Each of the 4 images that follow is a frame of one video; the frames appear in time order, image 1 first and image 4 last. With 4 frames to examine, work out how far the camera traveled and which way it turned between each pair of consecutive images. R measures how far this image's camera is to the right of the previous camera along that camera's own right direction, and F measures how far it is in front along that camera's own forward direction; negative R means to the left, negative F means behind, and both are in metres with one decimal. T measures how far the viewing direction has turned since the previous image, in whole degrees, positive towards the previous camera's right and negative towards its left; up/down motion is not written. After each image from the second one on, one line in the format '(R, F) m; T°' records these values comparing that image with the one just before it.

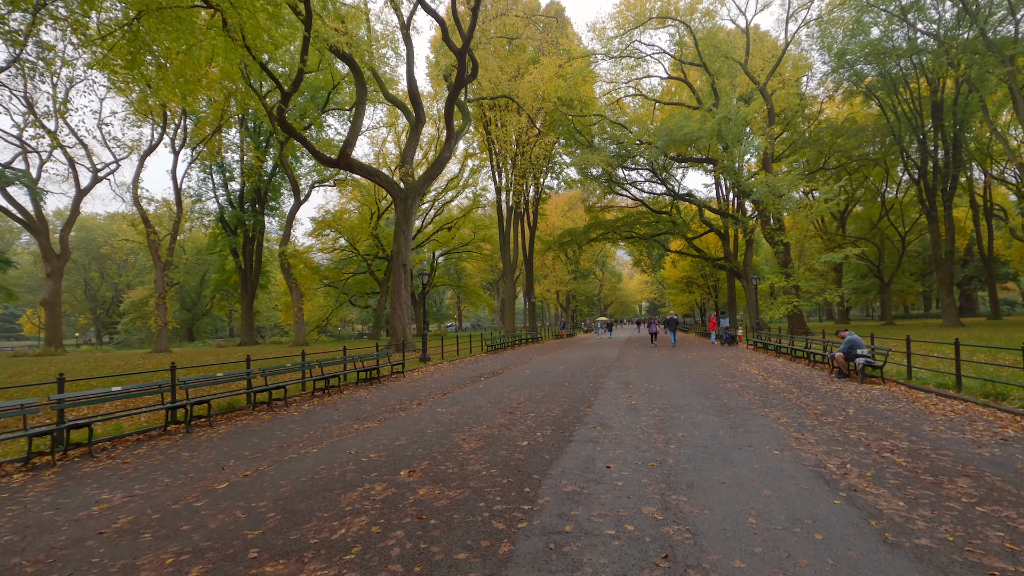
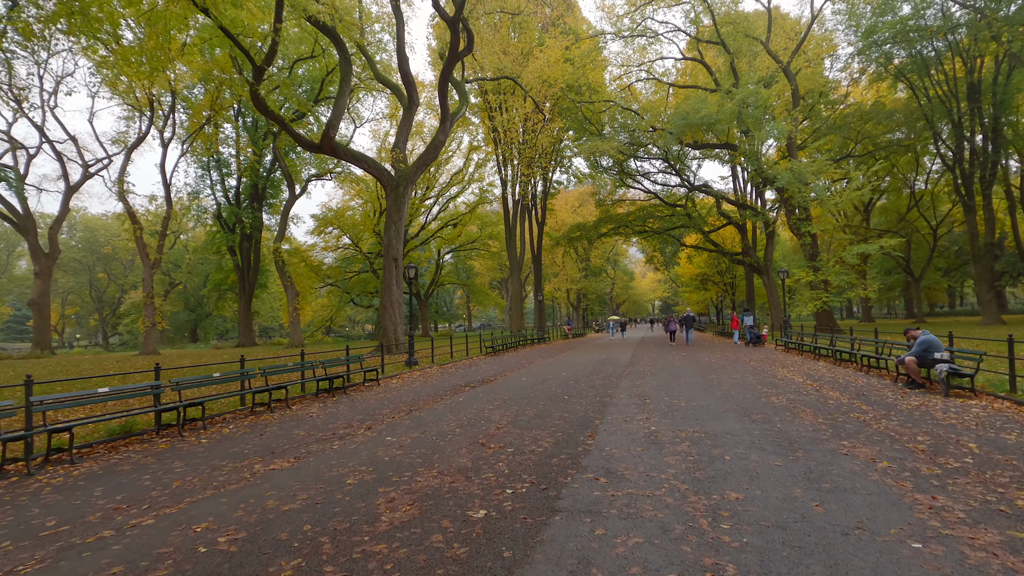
(+0.4, +1.7) m; -1°
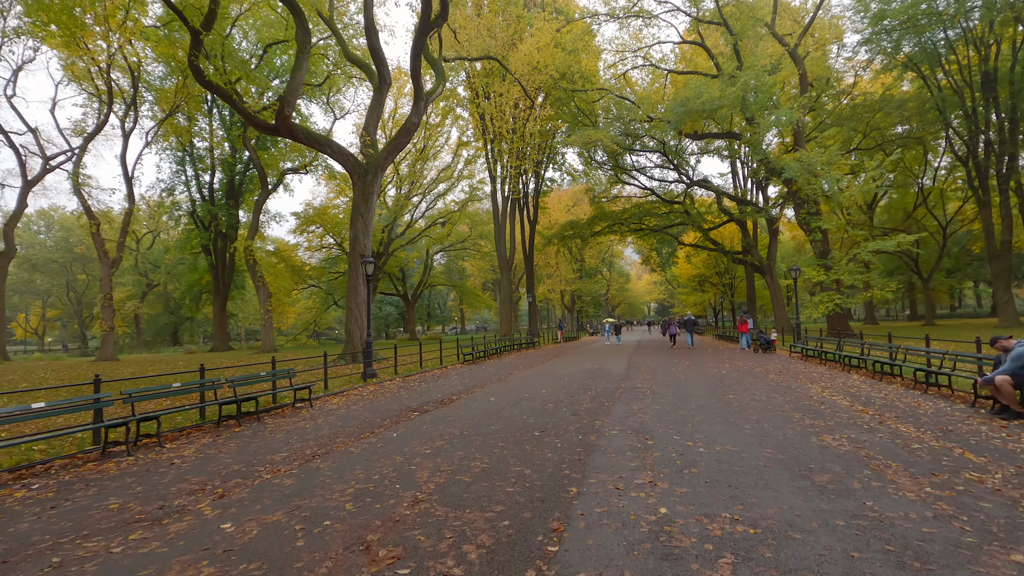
(+0.5, +1.9) m; 0°
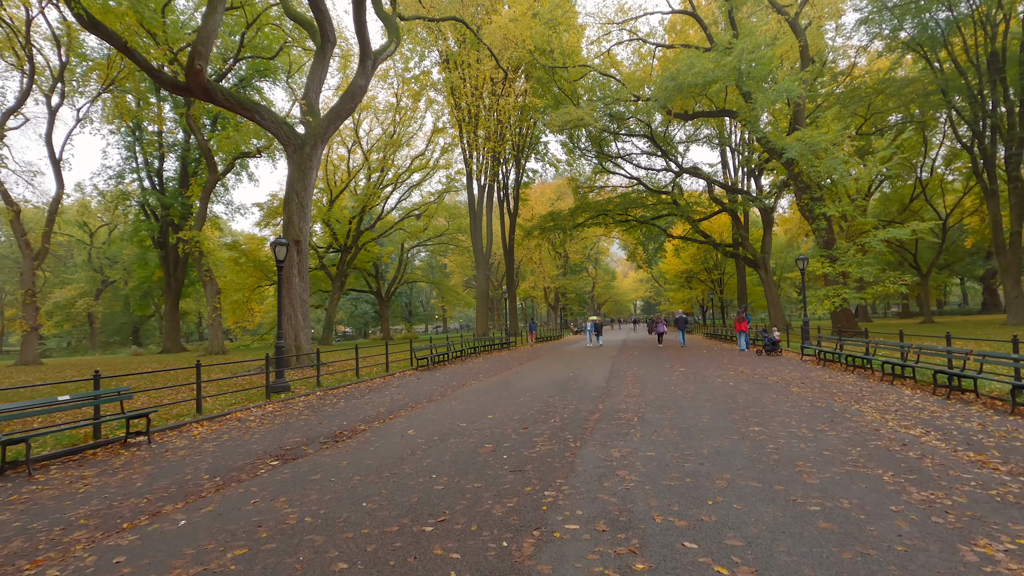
(+0.6, +2.4) m; +1°
